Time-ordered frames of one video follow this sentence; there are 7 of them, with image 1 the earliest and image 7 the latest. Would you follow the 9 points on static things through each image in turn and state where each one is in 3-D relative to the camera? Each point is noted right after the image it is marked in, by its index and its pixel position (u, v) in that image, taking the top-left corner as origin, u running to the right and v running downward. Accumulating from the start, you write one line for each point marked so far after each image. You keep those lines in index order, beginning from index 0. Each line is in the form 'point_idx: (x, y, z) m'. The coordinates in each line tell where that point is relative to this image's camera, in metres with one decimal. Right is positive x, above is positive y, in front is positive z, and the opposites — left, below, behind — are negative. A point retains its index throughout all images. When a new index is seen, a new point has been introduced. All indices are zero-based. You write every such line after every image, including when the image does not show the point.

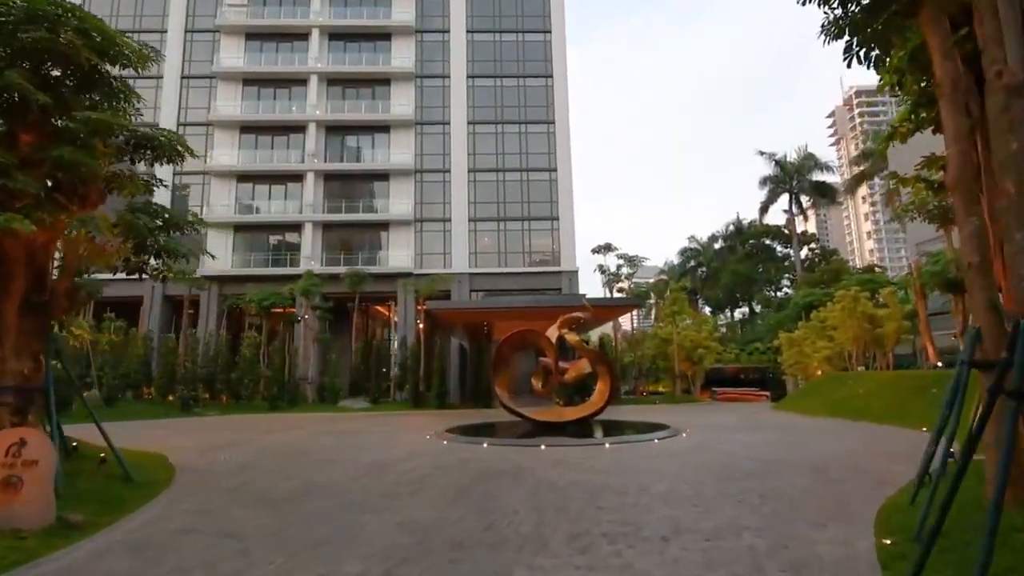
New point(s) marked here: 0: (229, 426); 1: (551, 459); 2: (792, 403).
0: (-9.4, -4.6, +18.5) m
1: (+0.6, -2.8, +9.0) m
2: (+9.7, -4.0, +18.7) m
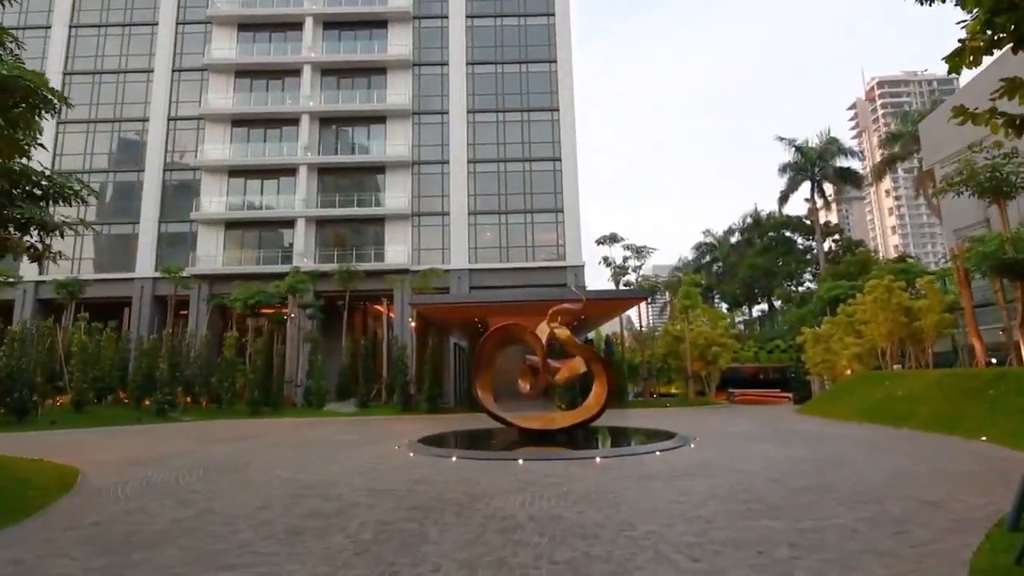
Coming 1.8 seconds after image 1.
0: (-9.6, -4.4, +17.0) m
1: (+0.1, -2.6, +7.3) m
2: (+9.4, -3.7, +16.7) m
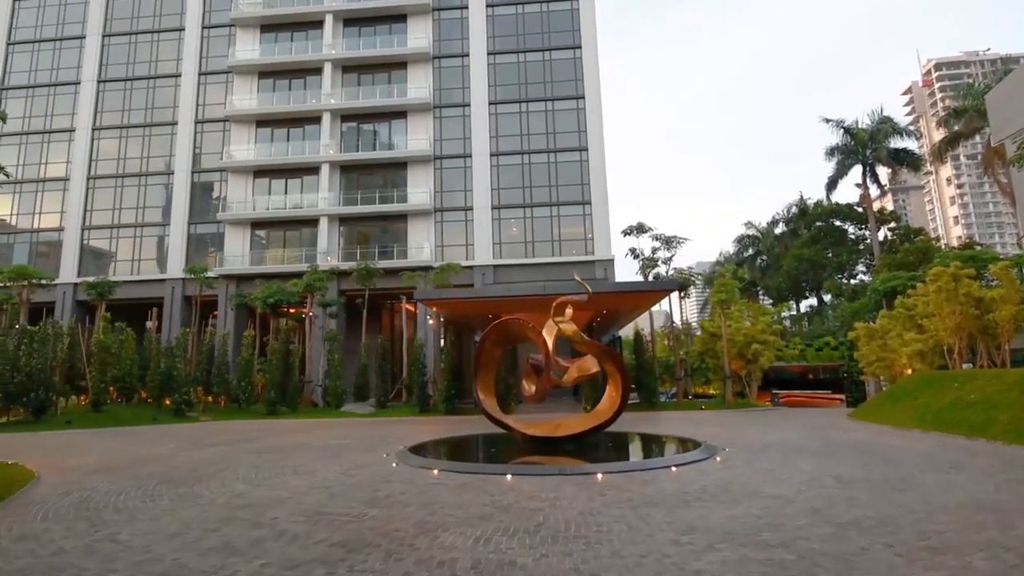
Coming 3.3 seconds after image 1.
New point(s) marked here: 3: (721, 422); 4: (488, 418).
0: (-9.1, -4.4, +16.5) m
1: (-0.2, -2.4, +6.0) m
2: (+9.8, -3.4, +14.8) m
3: (+6.3, -4.1, +16.4) m
4: (-0.5, -2.7, +11.2) m
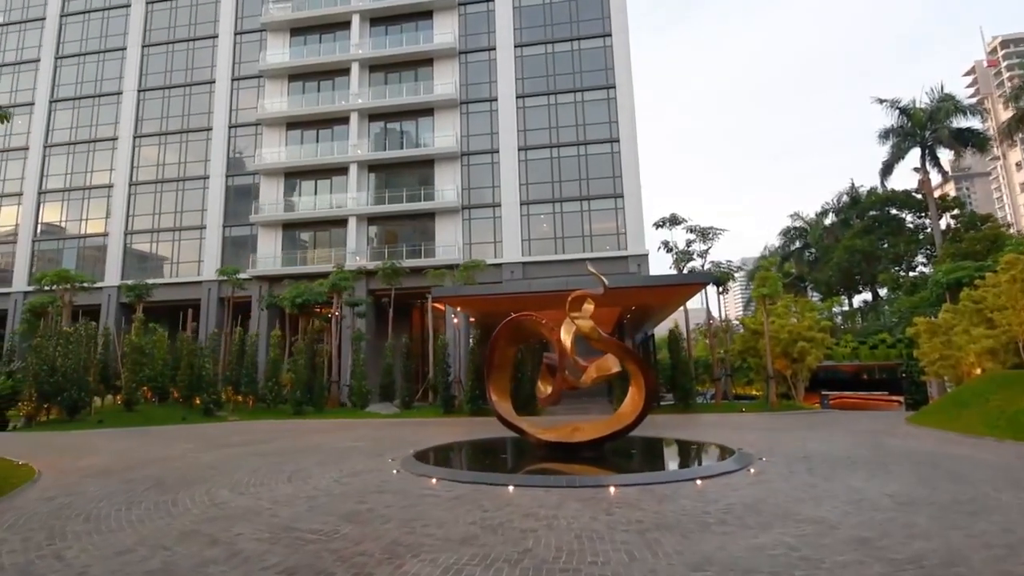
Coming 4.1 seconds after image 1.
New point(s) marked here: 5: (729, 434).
0: (-8.4, -4.3, +16.4) m
1: (-0.3, -2.3, +5.3) m
2: (+10.4, -3.1, +13.3) m
3: (+7.0, -3.9, +15.2) m
4: (-0.2, -2.6, +10.5) m
5: (+5.5, -3.7, +13.8) m
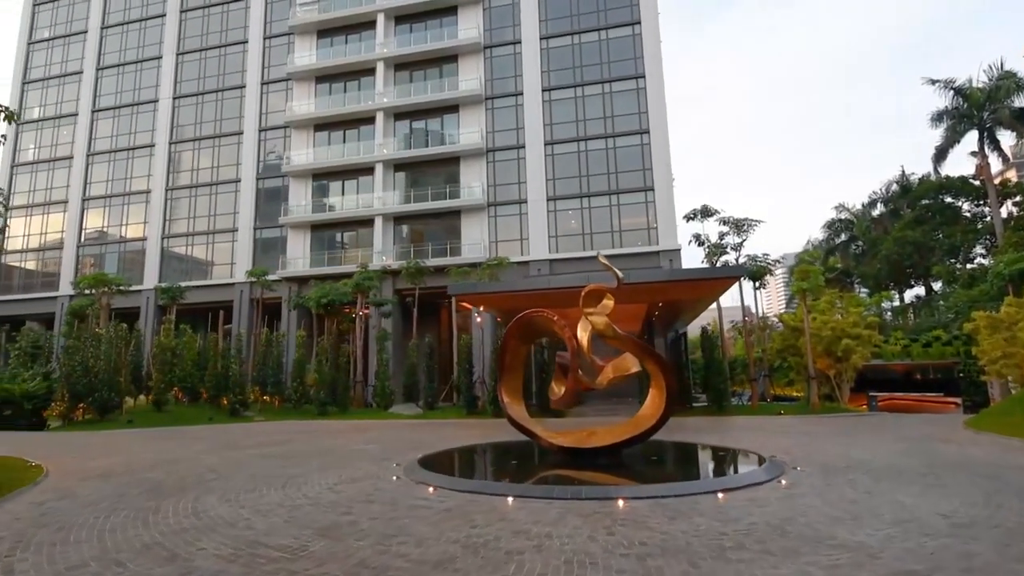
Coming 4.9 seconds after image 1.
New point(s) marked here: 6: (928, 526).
0: (-7.7, -4.3, +16.3) m
1: (-0.4, -2.2, +4.7) m
2: (+10.8, -2.9, +12.0) m
3: (+7.5, -3.7, +14.1) m
4: (0.0, -2.5, +9.9) m
5: (+5.9, -3.5, +12.8) m
6: (+3.7, -2.1, +4.9) m
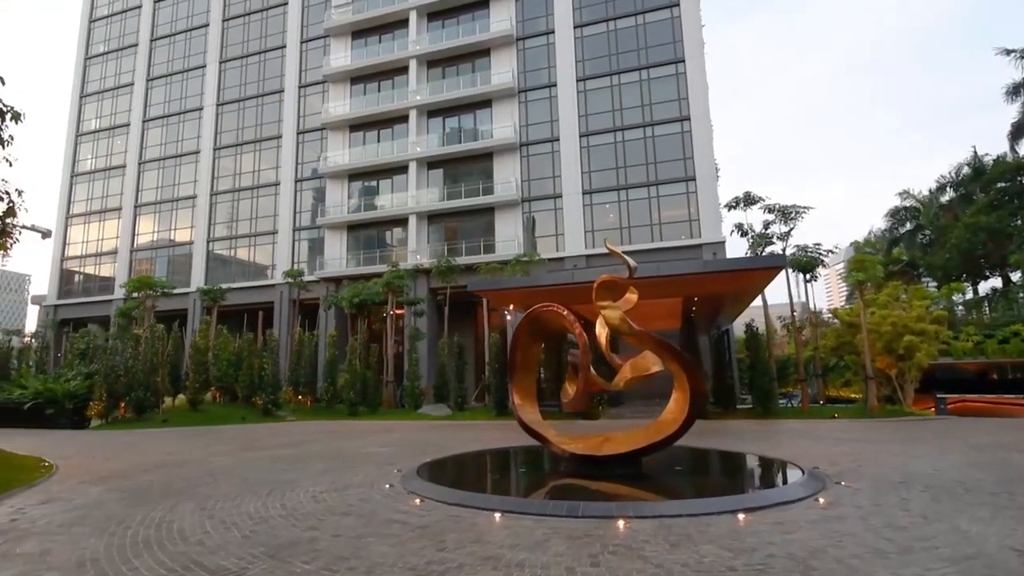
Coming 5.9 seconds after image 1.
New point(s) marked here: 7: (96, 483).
0: (-6.9, -4.3, +16.3) m
1: (-0.6, -2.1, +4.1) m
2: (+11.1, -2.6, +10.3) m
3: (+8.1, -3.5, +12.7) m
4: (+0.2, -2.4, +9.2) m
5: (+6.4, -3.3, +11.6) m
6: (+3.5, -2.0, +3.9) m
7: (-6.1, -2.9, +7.9) m
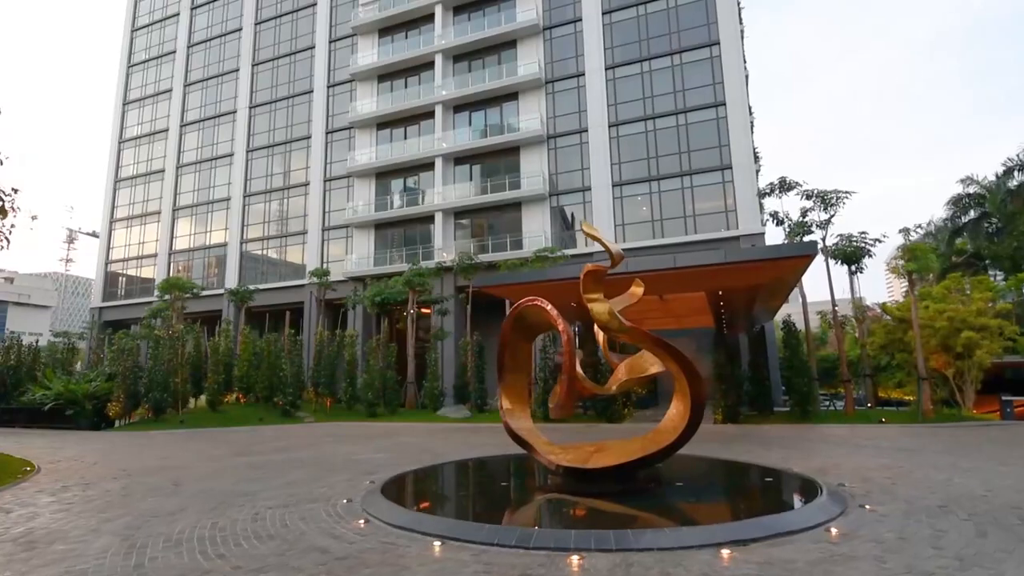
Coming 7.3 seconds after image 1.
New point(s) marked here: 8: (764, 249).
0: (-6.5, -4.3, +16.0) m
1: (-1.2, -2.0, +3.4) m
2: (+11.0, -2.4, +8.7) m
3: (+8.1, -3.3, +11.3) m
4: (0.0, -2.3, +8.4) m
5: (+6.4, -3.2, +10.3) m
6: (+2.8, -1.9, +2.8) m
7: (-6.4, -2.9, +7.6) m
8: (+6.3, +0.9, +13.7) m
